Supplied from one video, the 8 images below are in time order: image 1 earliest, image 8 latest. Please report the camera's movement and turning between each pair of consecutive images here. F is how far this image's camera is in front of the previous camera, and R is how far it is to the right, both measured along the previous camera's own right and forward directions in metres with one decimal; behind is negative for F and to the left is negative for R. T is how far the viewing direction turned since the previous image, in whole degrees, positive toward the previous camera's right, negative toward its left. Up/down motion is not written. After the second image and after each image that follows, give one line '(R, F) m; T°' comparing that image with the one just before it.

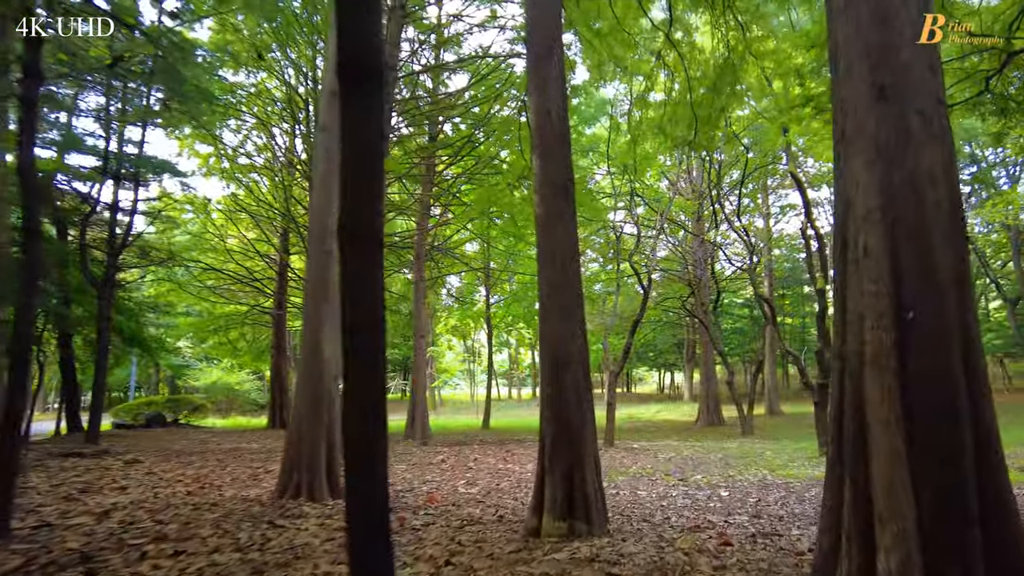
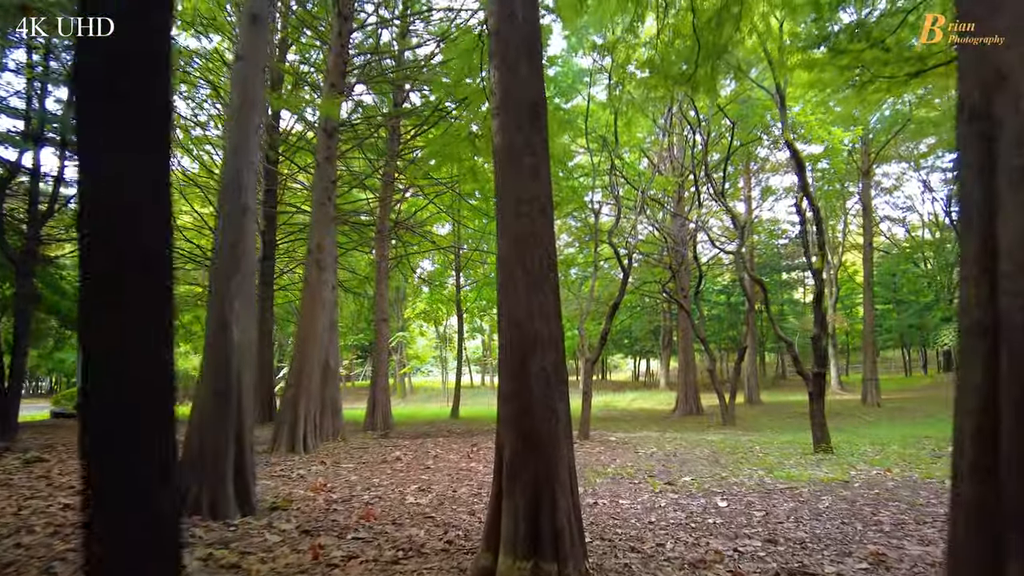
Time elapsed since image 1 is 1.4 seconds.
(+0.1, +1.0) m; +2°
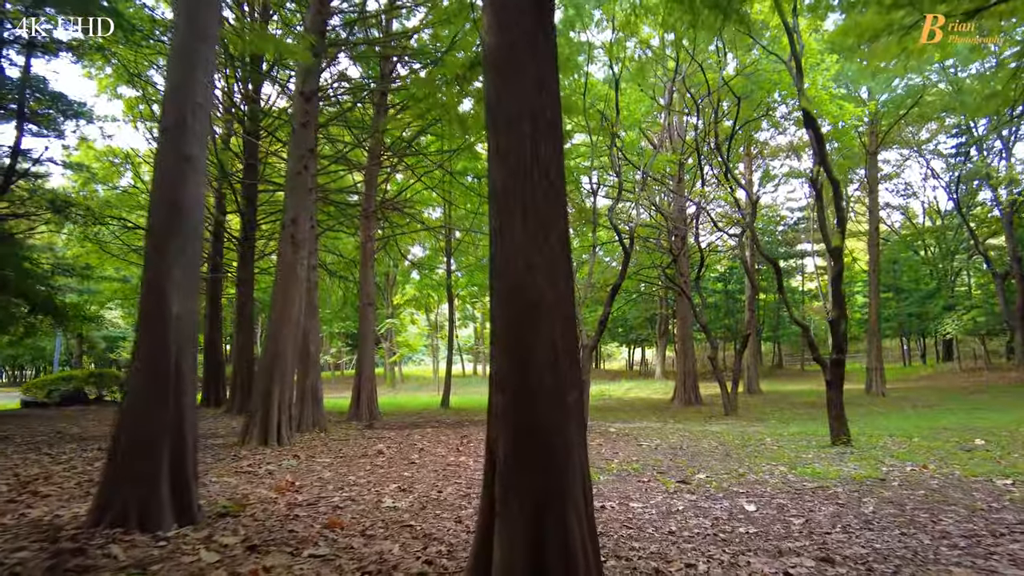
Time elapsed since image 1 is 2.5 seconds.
(0.0, +0.7) m; +1°
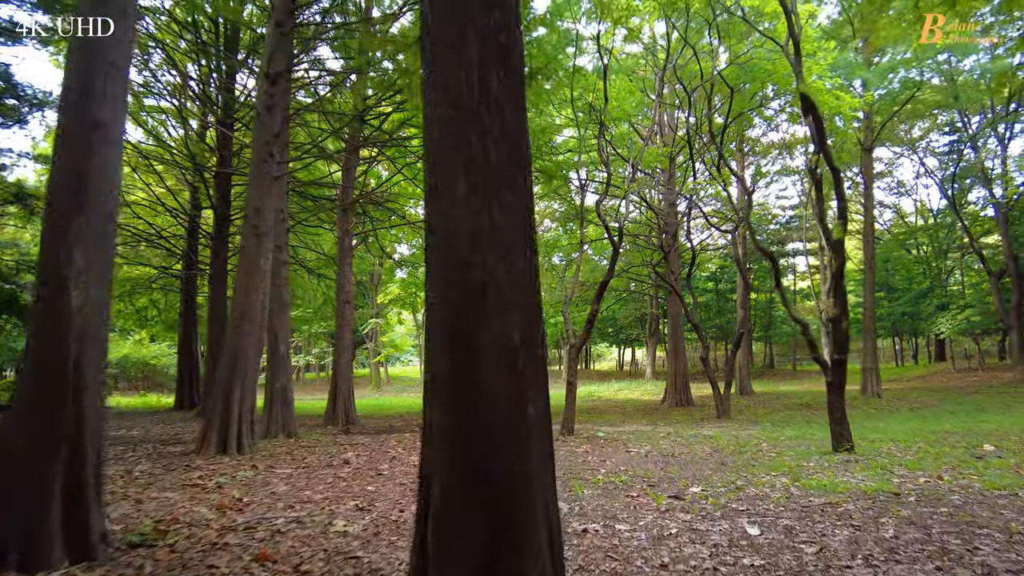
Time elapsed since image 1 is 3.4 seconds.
(+0.1, +0.5) m; +1°
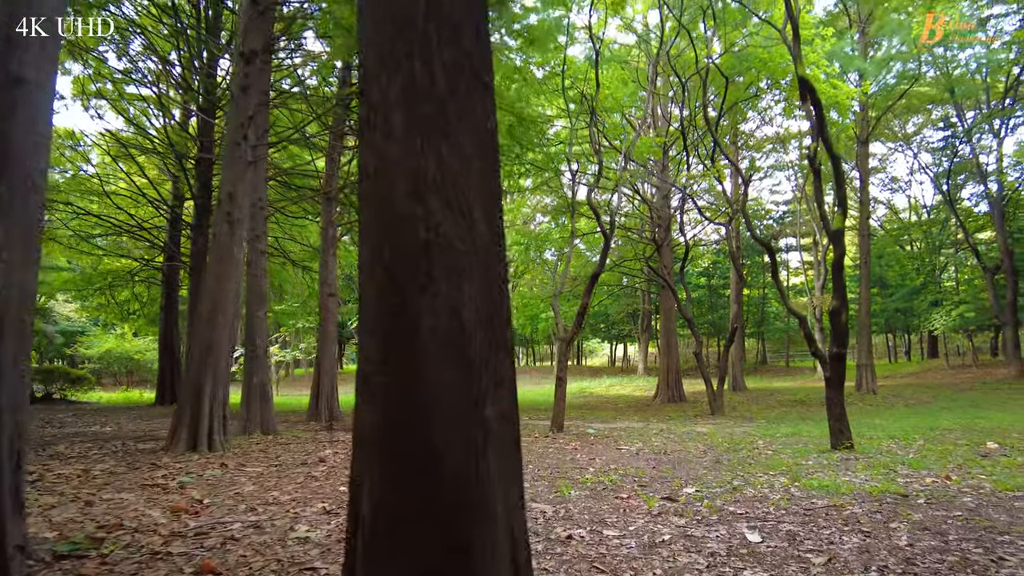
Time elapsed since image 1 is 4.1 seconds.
(+0.1, +0.3) m; +1°
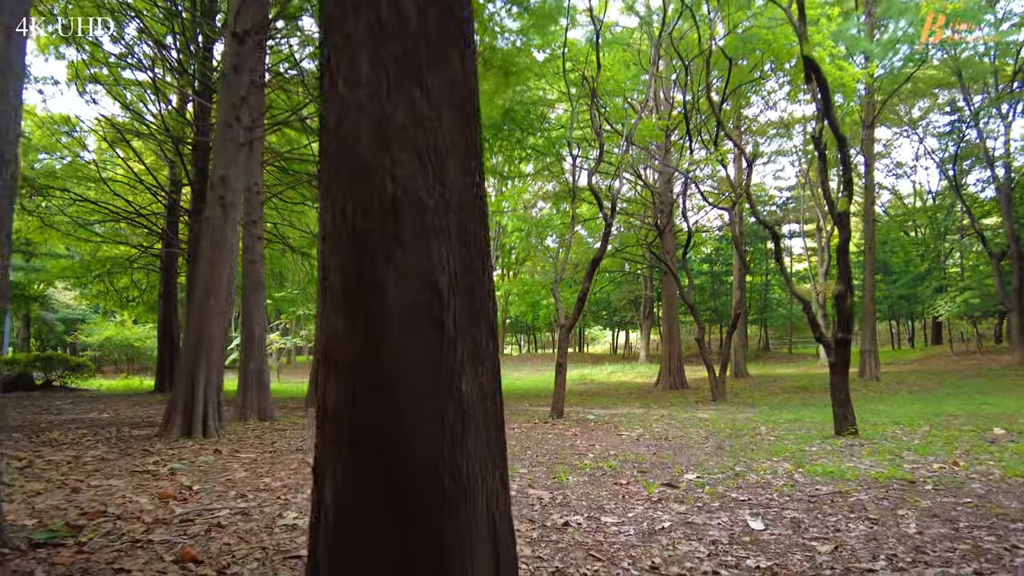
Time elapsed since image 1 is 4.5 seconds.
(0.0, +0.1) m; 0°
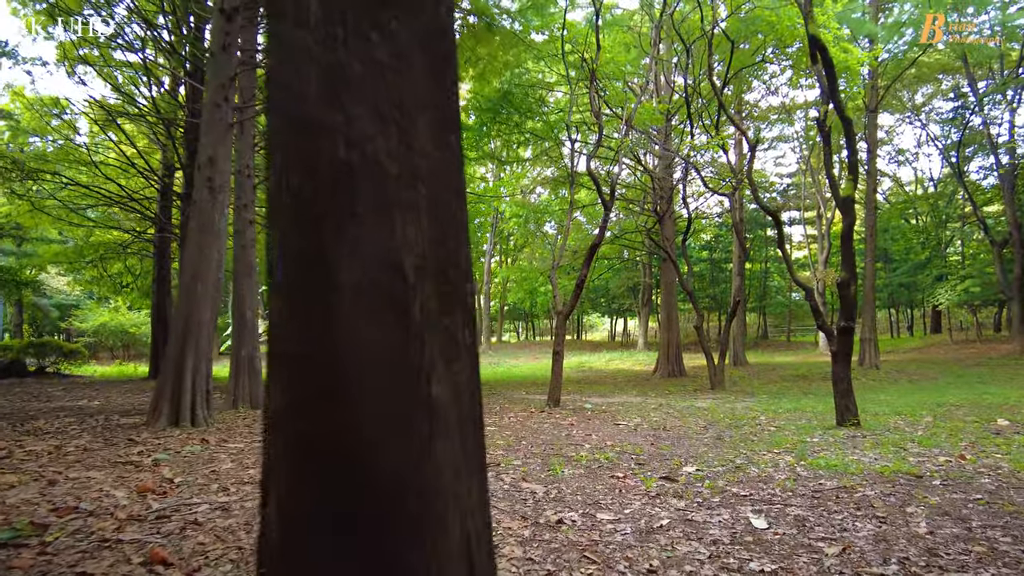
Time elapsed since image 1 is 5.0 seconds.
(0.0, +0.2) m; 0°
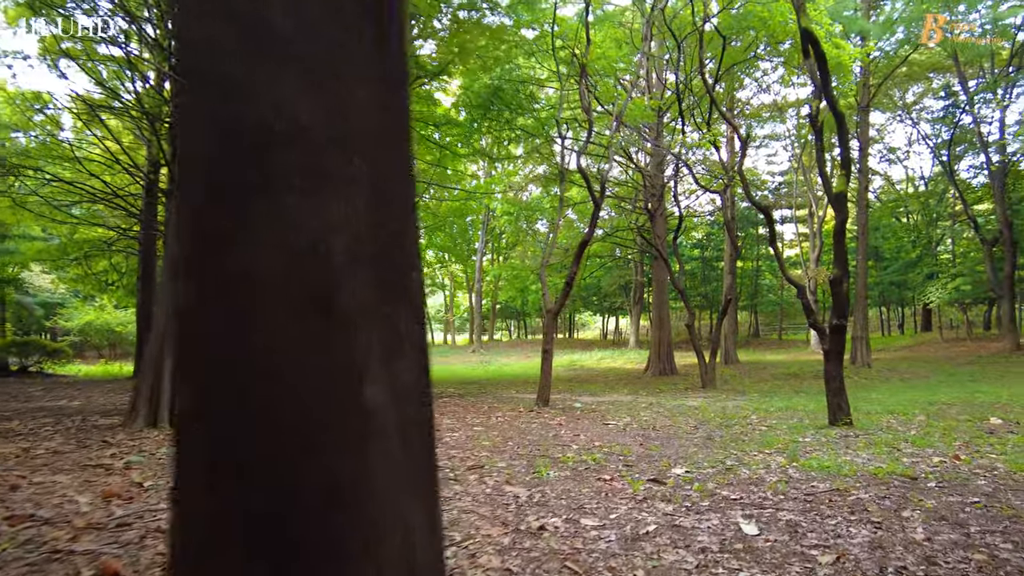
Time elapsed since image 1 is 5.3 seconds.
(+0.1, +0.1) m; +1°
